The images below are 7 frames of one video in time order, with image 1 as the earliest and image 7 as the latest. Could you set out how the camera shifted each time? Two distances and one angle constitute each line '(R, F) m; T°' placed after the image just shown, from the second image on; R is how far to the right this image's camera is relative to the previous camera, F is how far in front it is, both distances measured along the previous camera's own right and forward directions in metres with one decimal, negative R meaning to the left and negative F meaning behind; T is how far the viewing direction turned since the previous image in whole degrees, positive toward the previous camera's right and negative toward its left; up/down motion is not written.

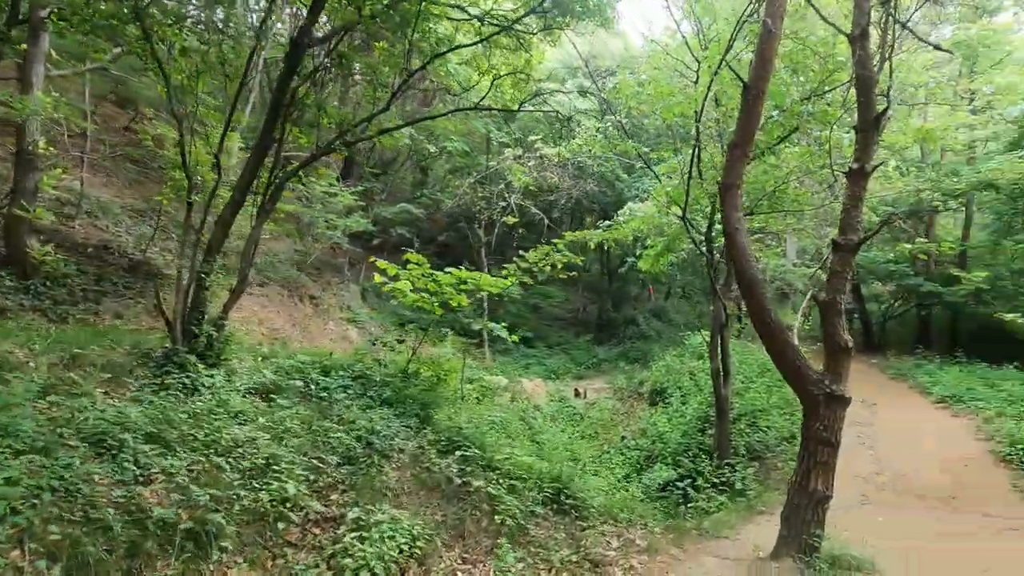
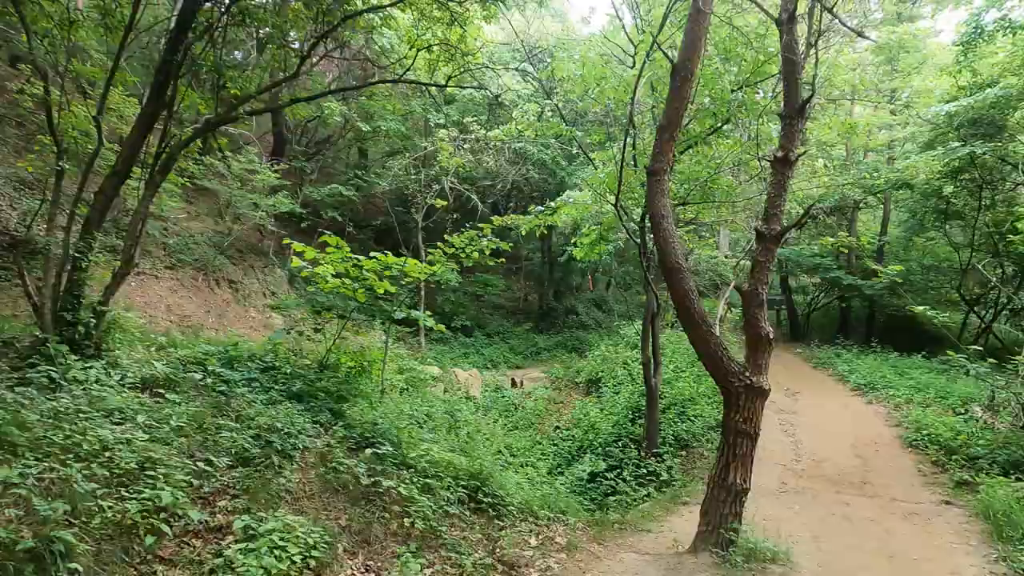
(+0.3, +0.4) m; +6°
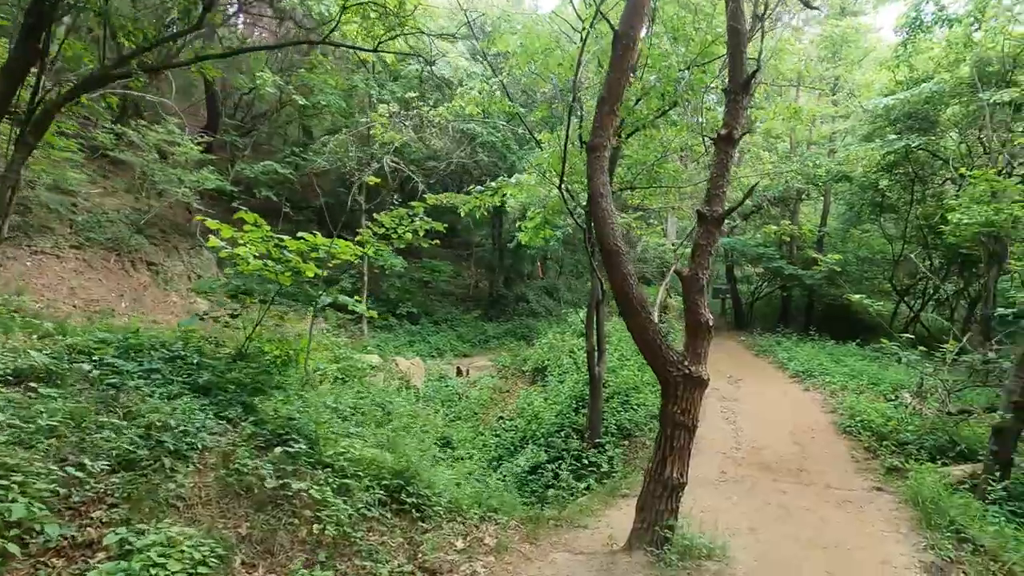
(+0.3, +0.5) m; +5°
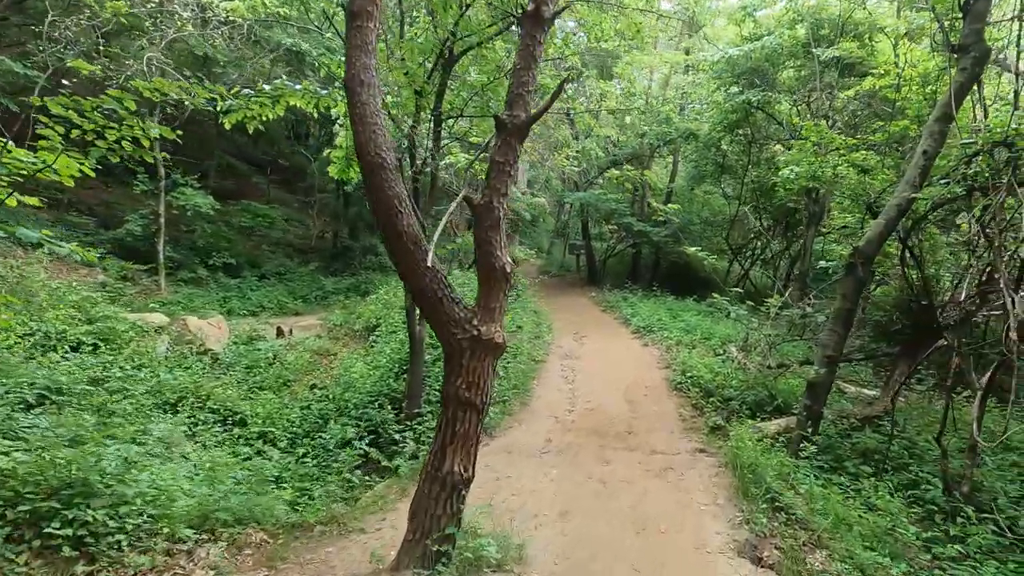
(+1.1, +1.4) m; +13°
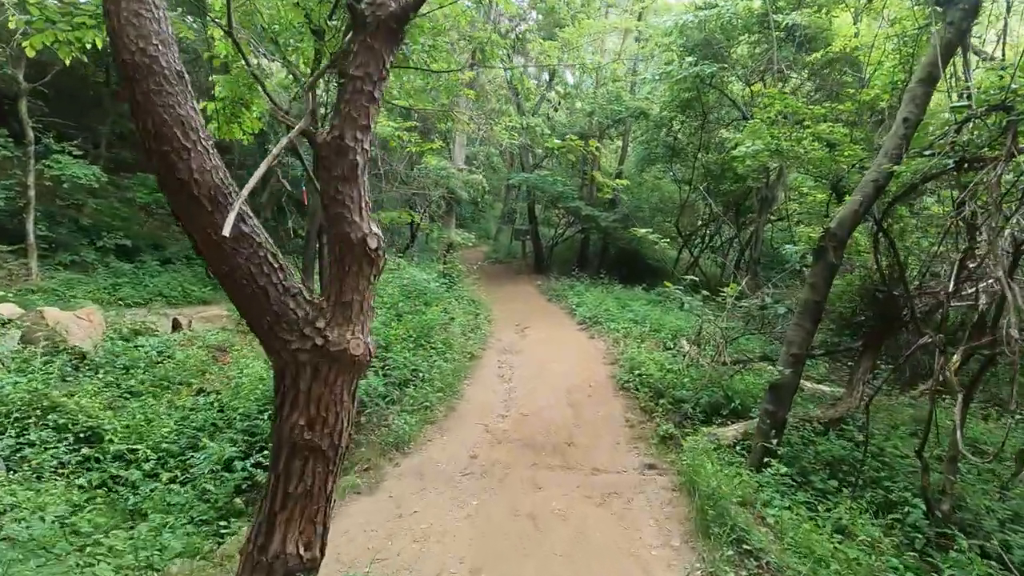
(+0.4, +1.3) m; +5°
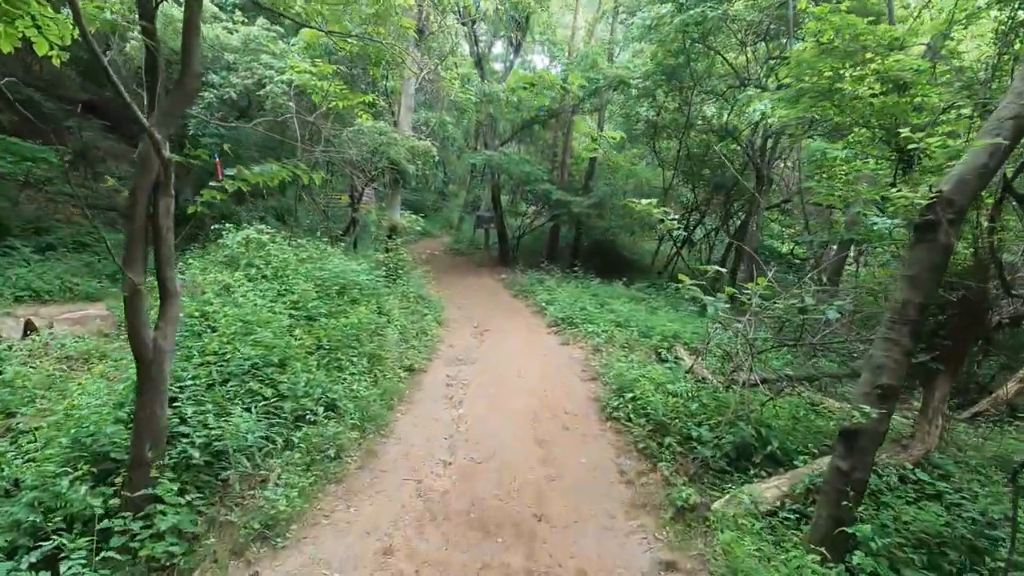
(+0.2, +2.4) m; +3°
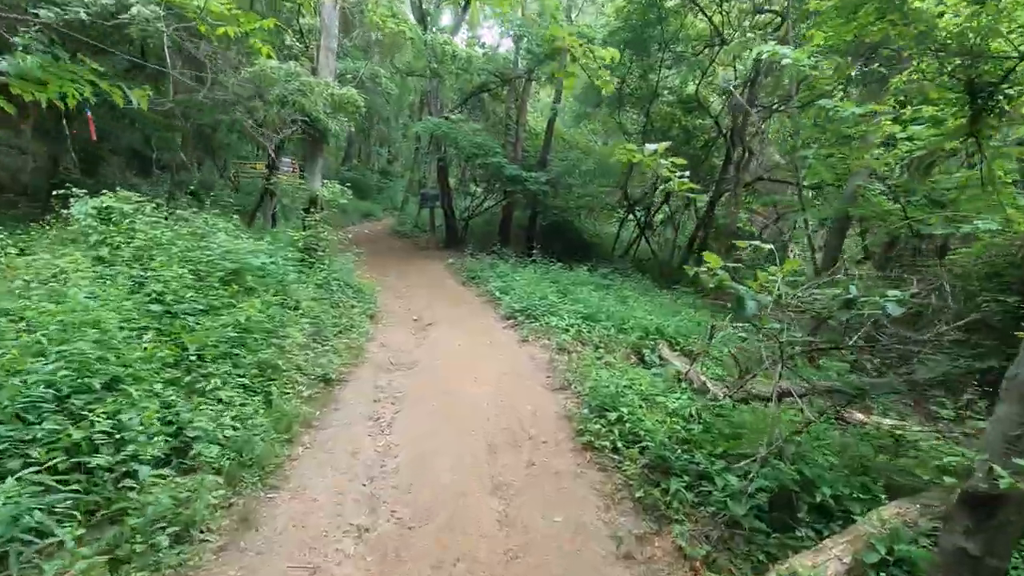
(0.0, +1.8) m; +5°
